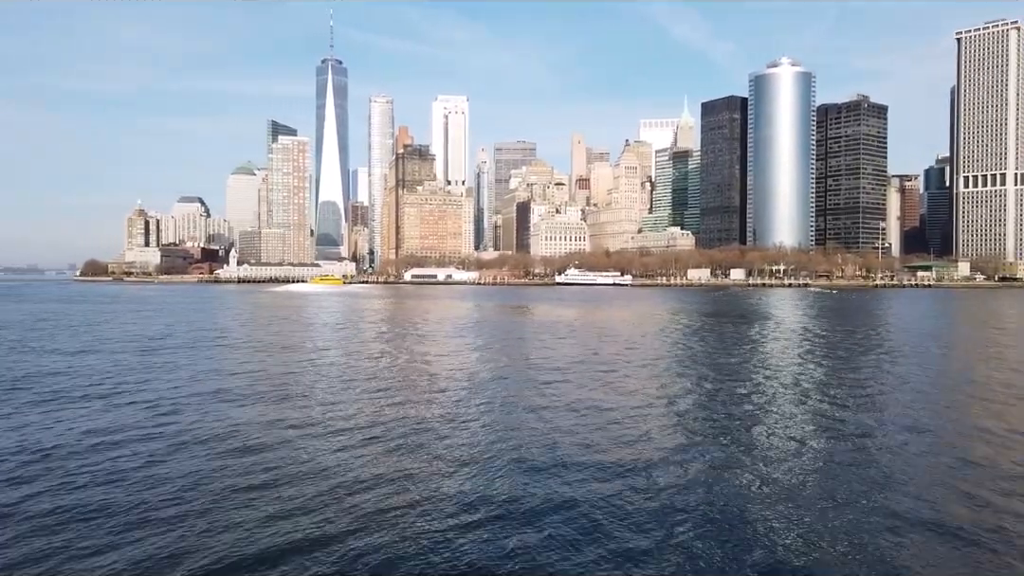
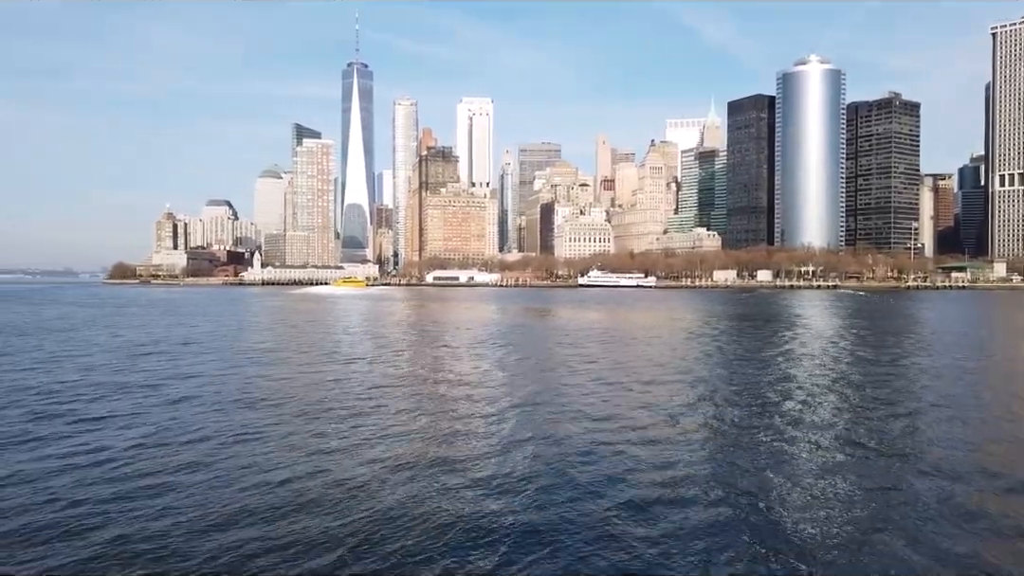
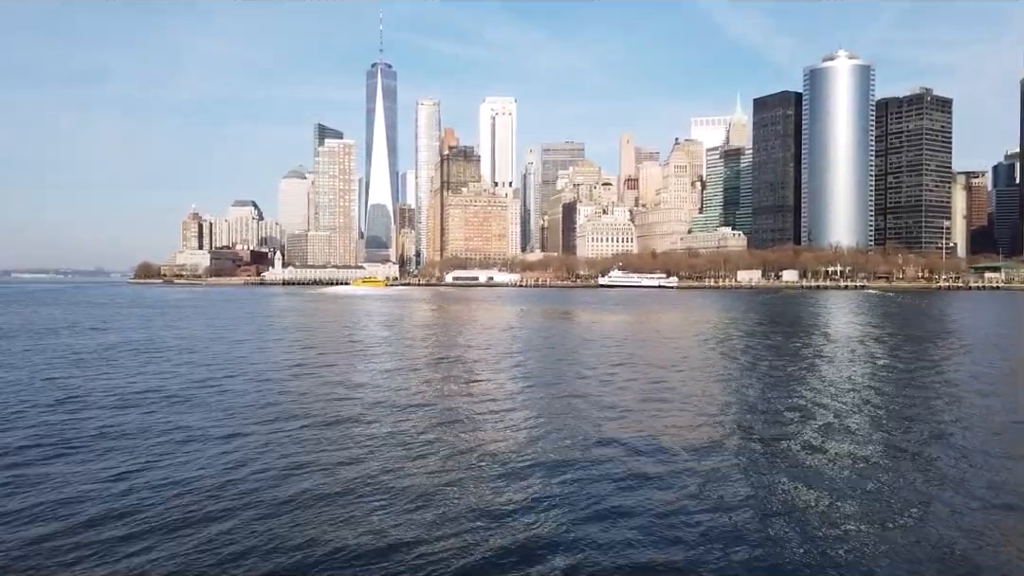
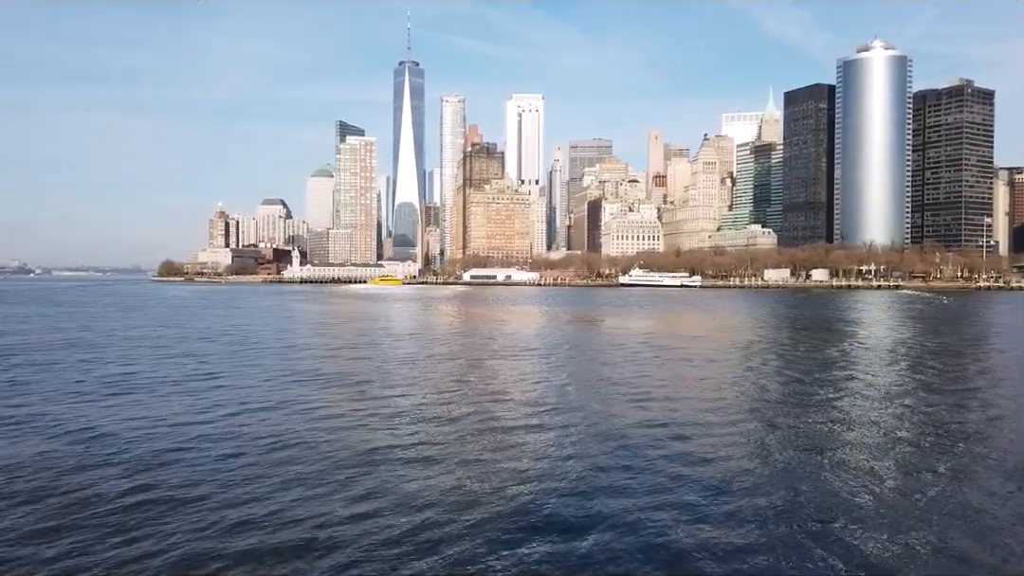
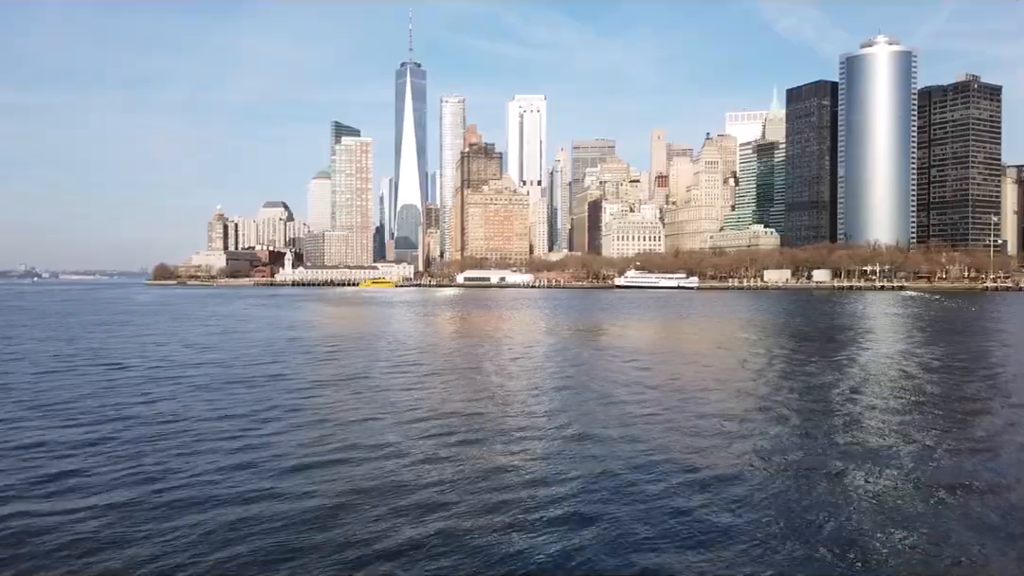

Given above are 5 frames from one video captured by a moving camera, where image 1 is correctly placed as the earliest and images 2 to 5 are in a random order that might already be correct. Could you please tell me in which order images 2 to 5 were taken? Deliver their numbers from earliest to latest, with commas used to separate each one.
2, 3, 4, 5
